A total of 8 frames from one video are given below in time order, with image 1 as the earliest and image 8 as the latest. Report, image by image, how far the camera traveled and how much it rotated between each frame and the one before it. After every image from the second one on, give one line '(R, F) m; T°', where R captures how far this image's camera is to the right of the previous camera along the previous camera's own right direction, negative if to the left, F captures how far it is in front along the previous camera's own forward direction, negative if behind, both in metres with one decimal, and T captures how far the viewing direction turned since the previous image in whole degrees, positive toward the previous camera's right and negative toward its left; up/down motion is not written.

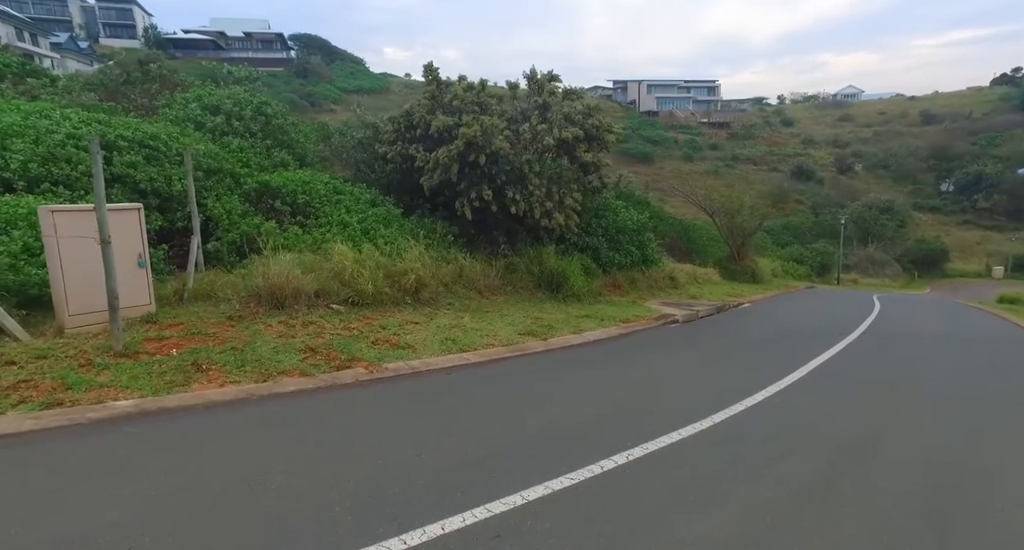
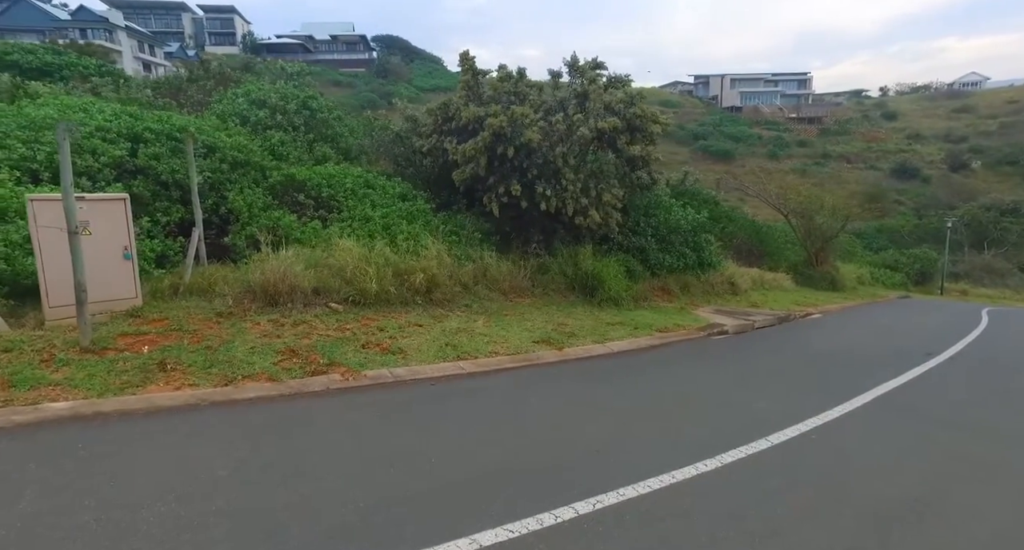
(+0.7, +0.6) m; -7°
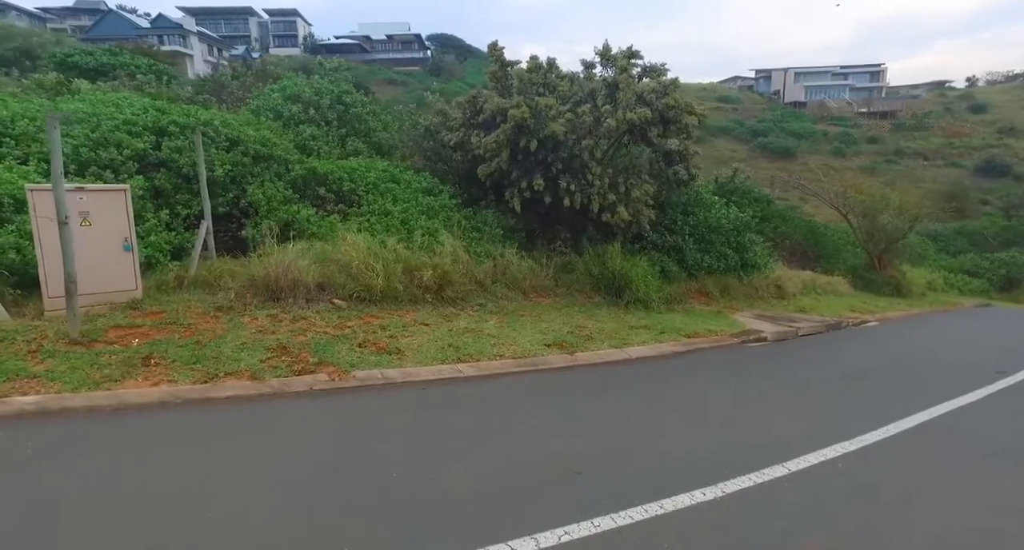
(+0.4, +0.4) m; -5°
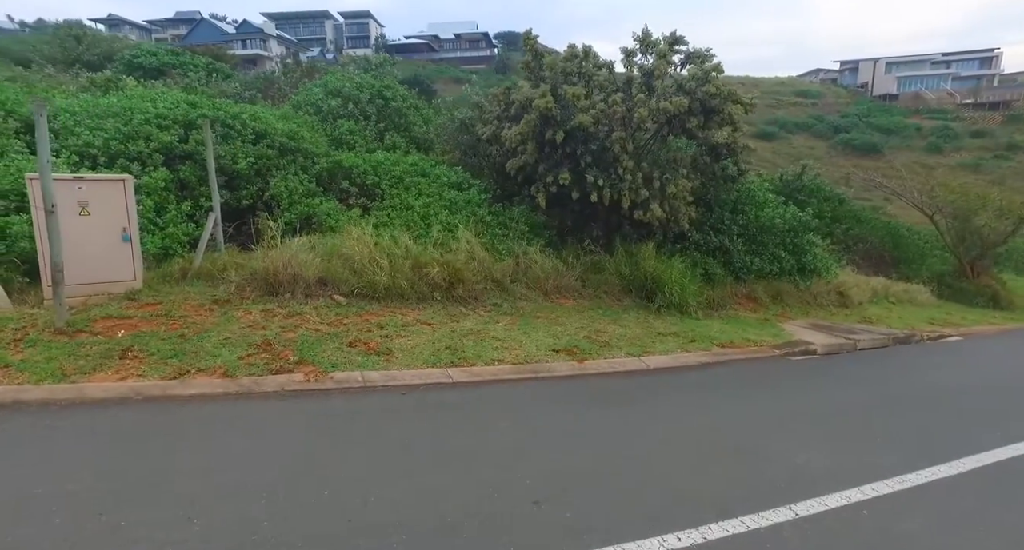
(+0.6, +0.4) m; -7°
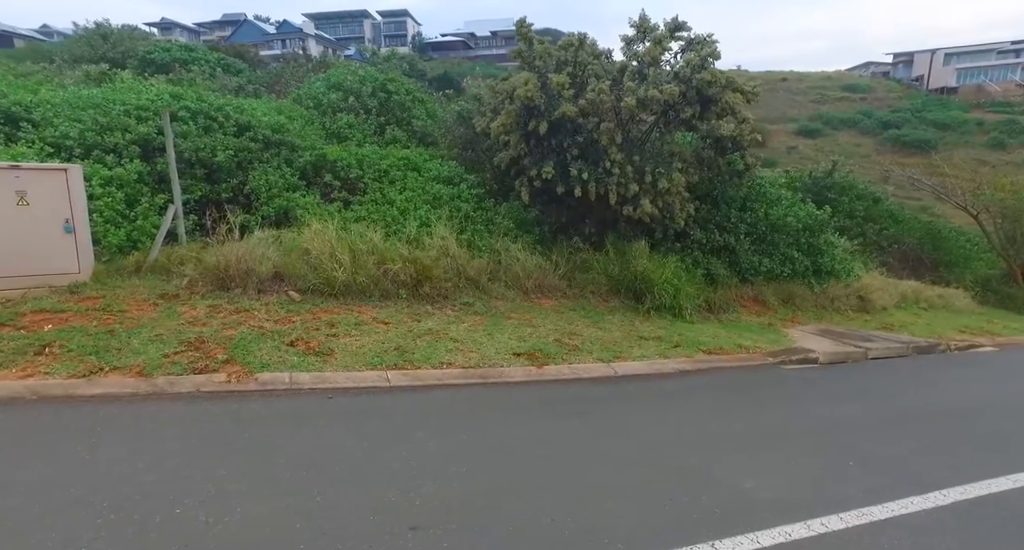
(+0.8, +0.4) m; -4°
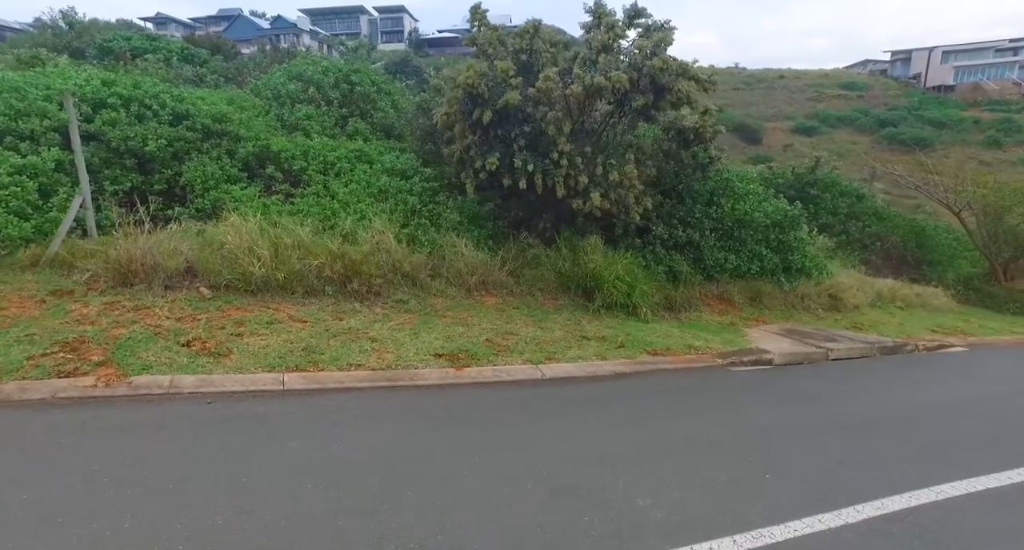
(+0.8, +0.3) m; 0°
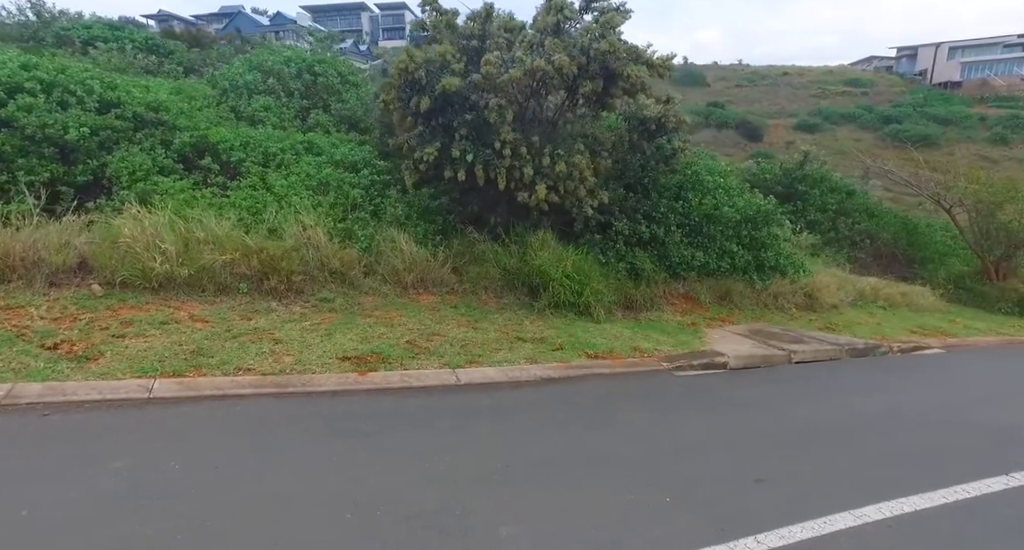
(+0.8, +0.4) m; 0°
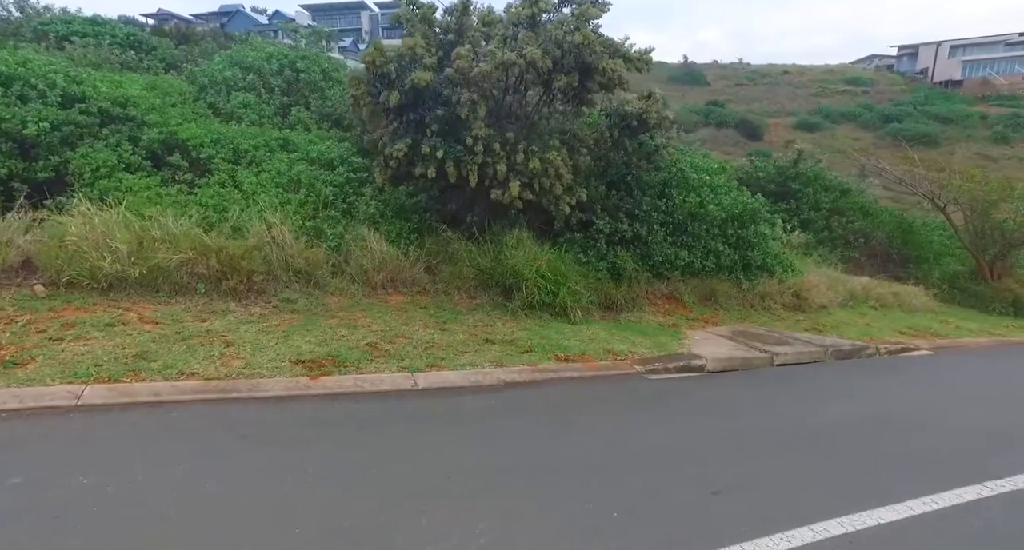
(+0.4, +0.2) m; 0°
